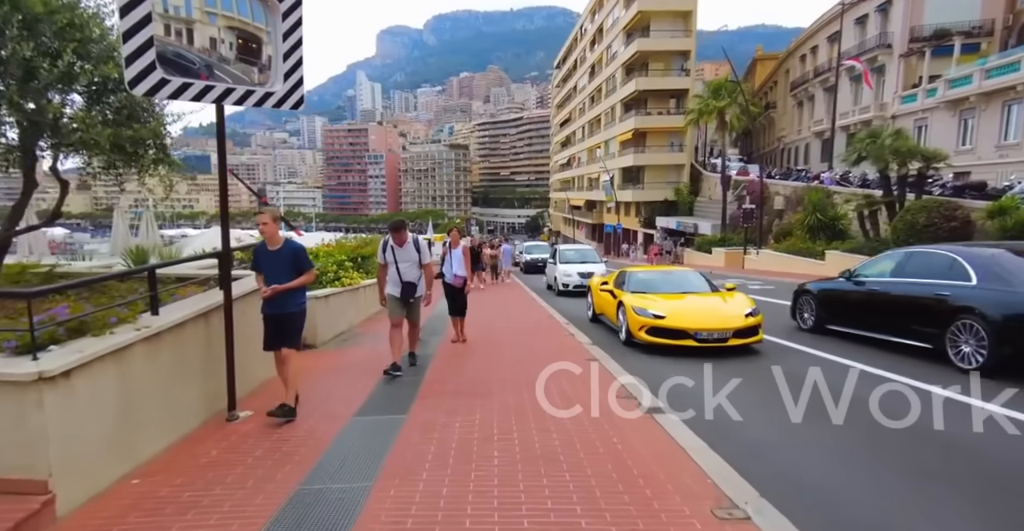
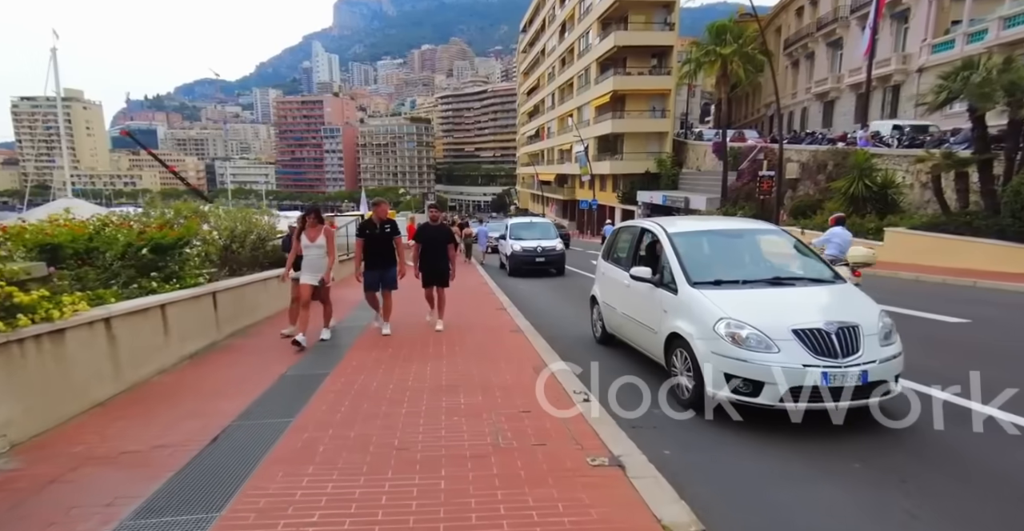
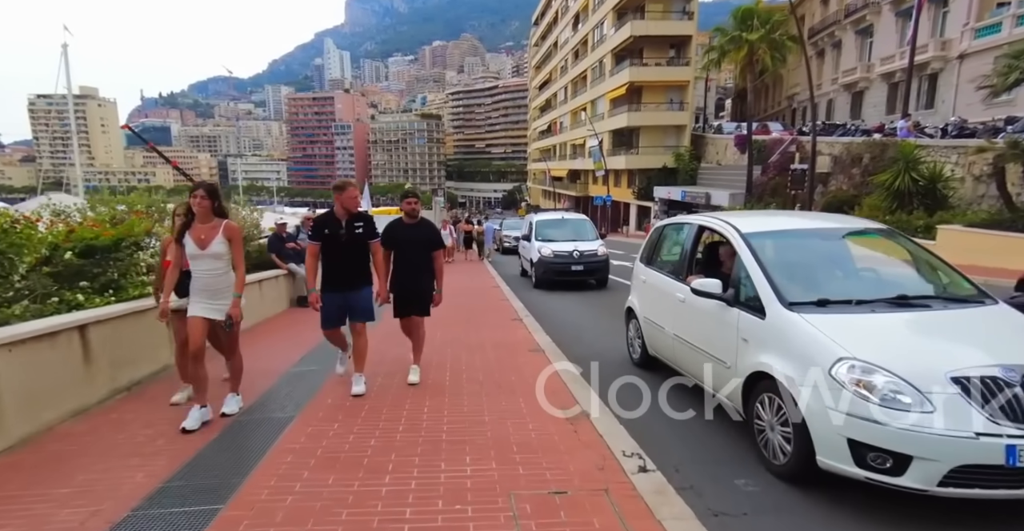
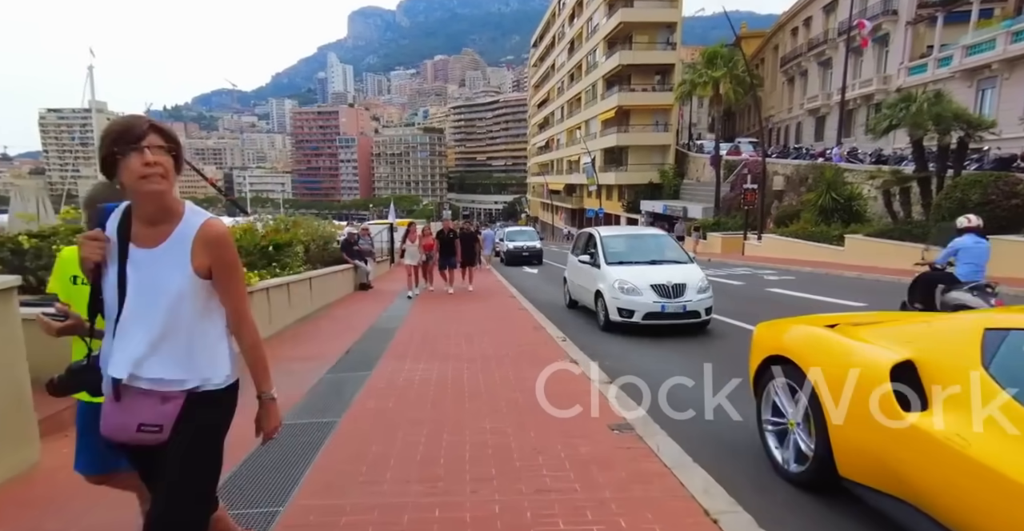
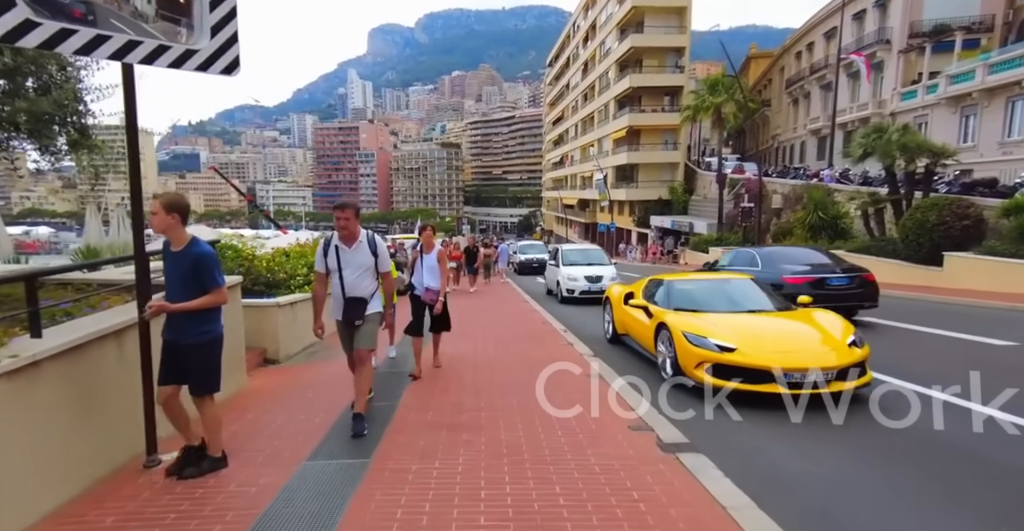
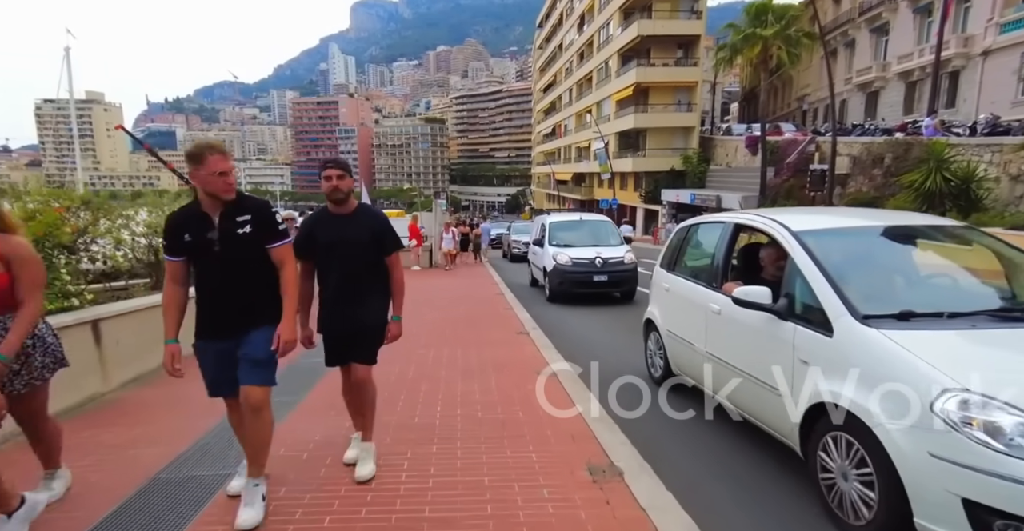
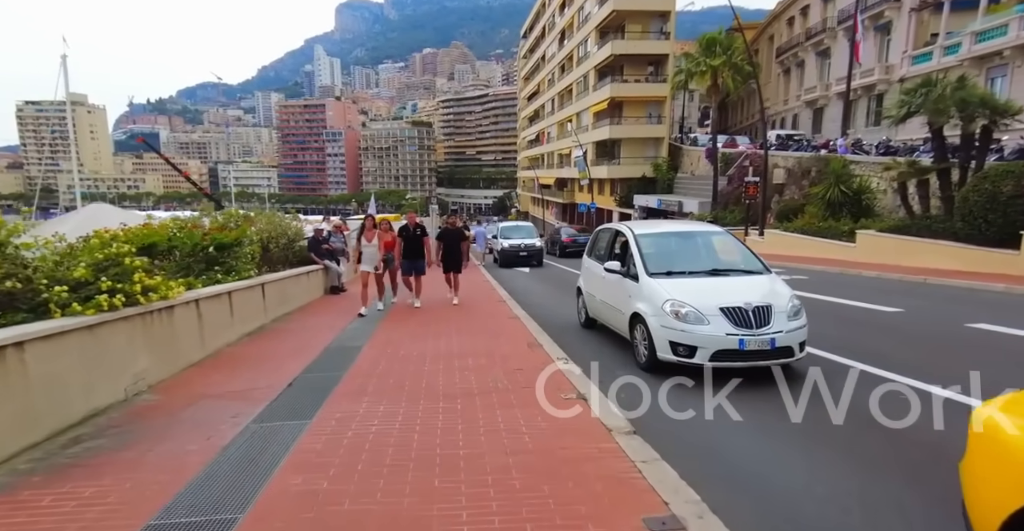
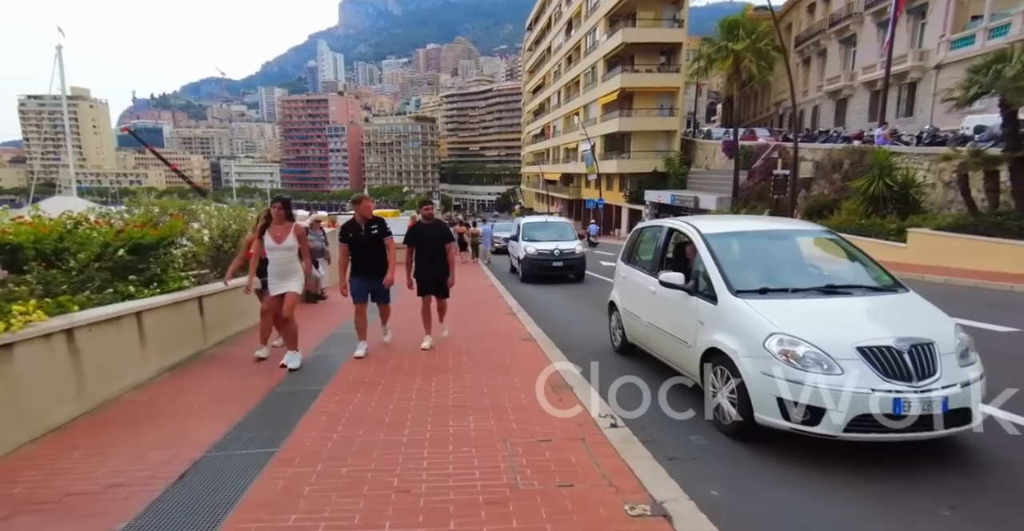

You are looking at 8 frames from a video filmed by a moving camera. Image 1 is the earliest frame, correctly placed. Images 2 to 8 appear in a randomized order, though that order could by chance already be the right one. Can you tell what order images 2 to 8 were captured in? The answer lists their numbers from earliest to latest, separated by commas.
5, 4, 7, 2, 8, 3, 6
